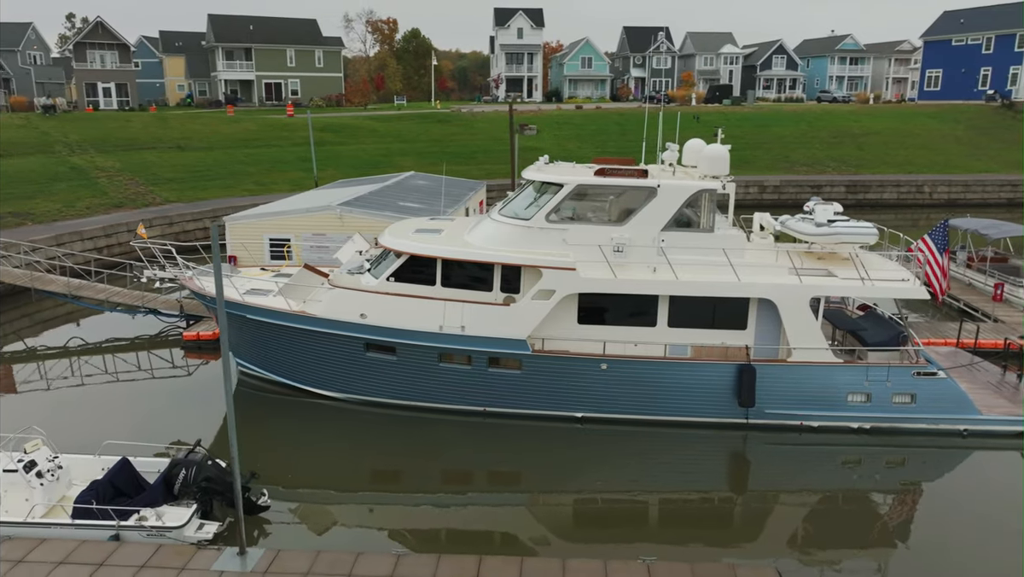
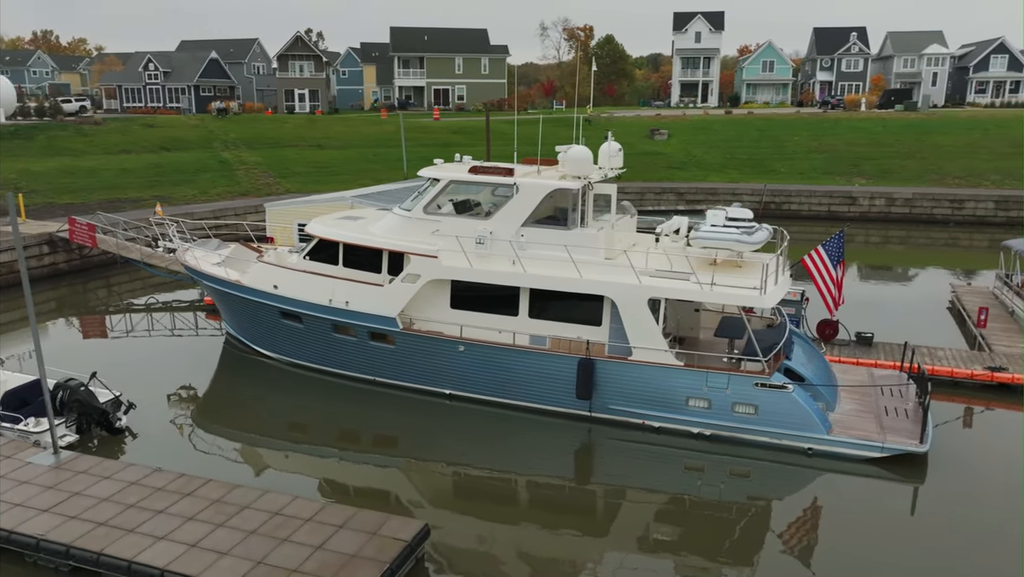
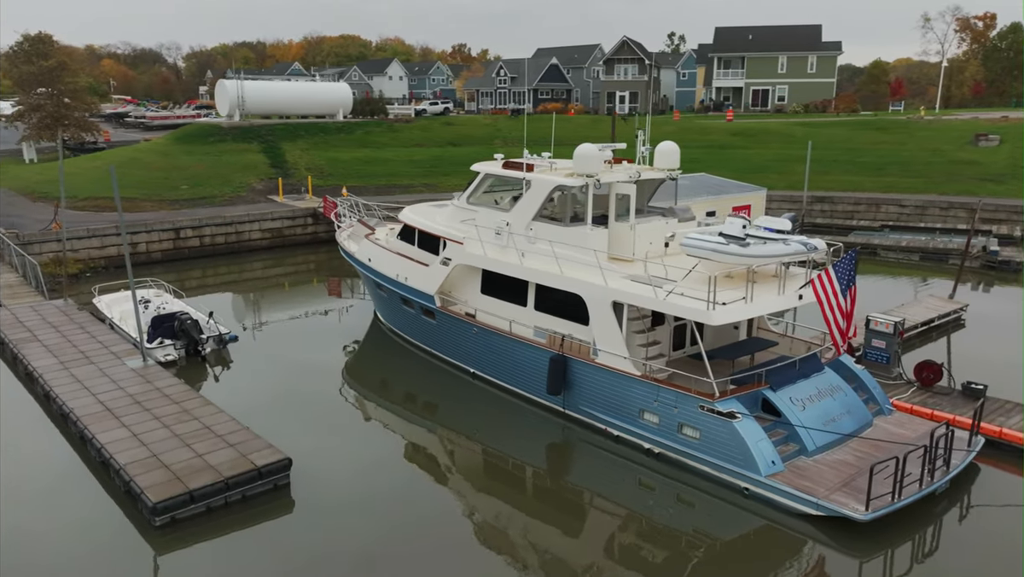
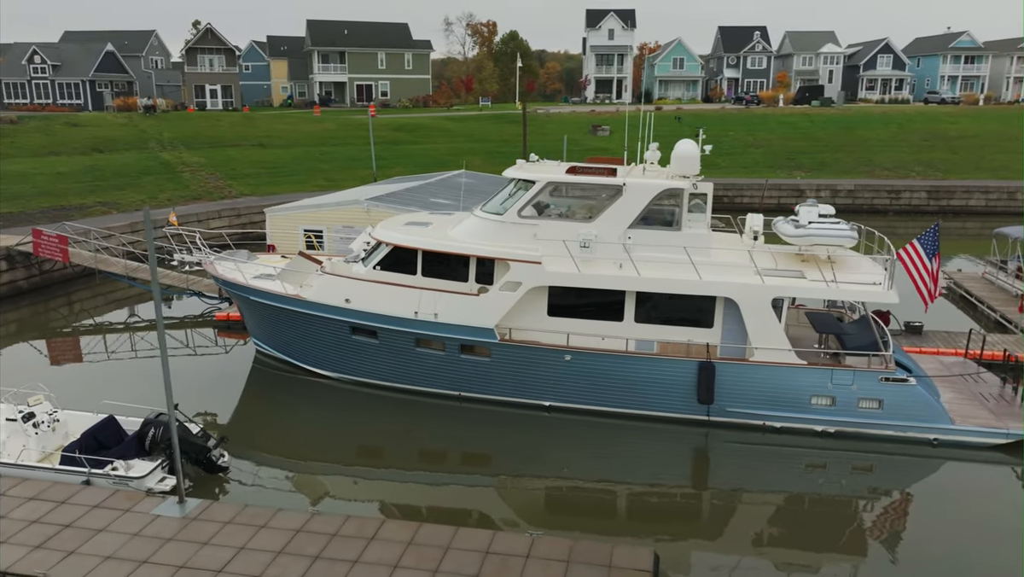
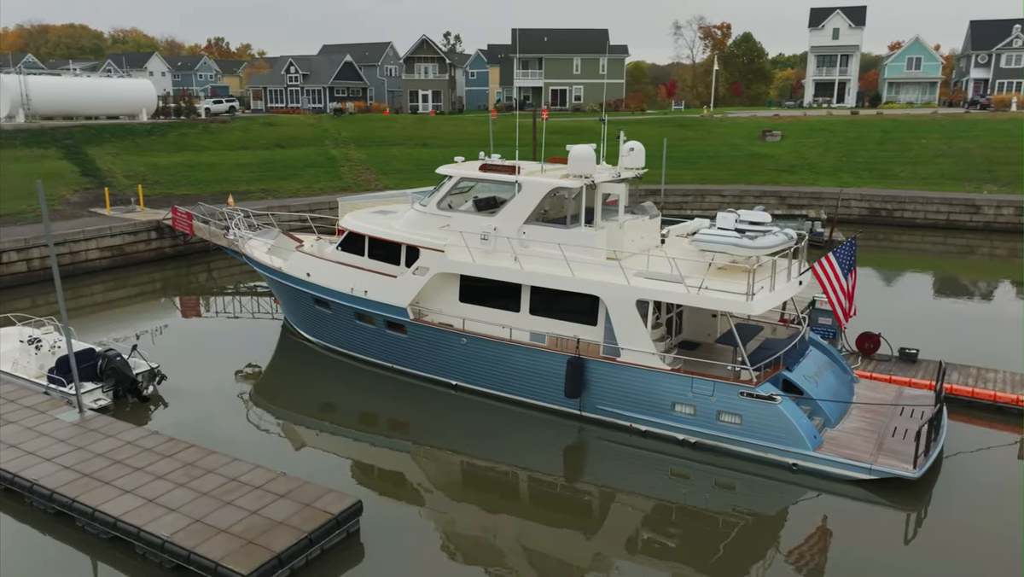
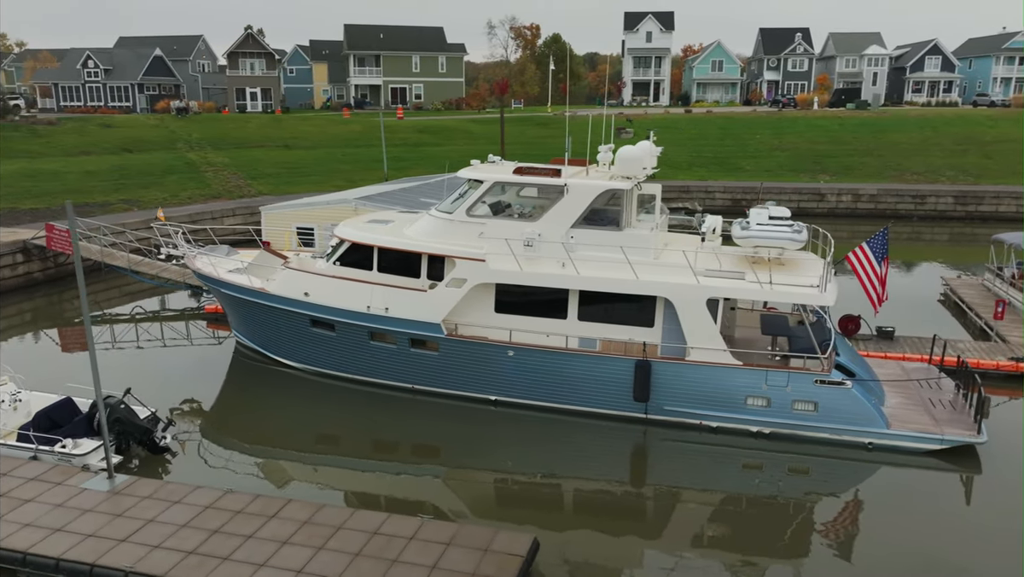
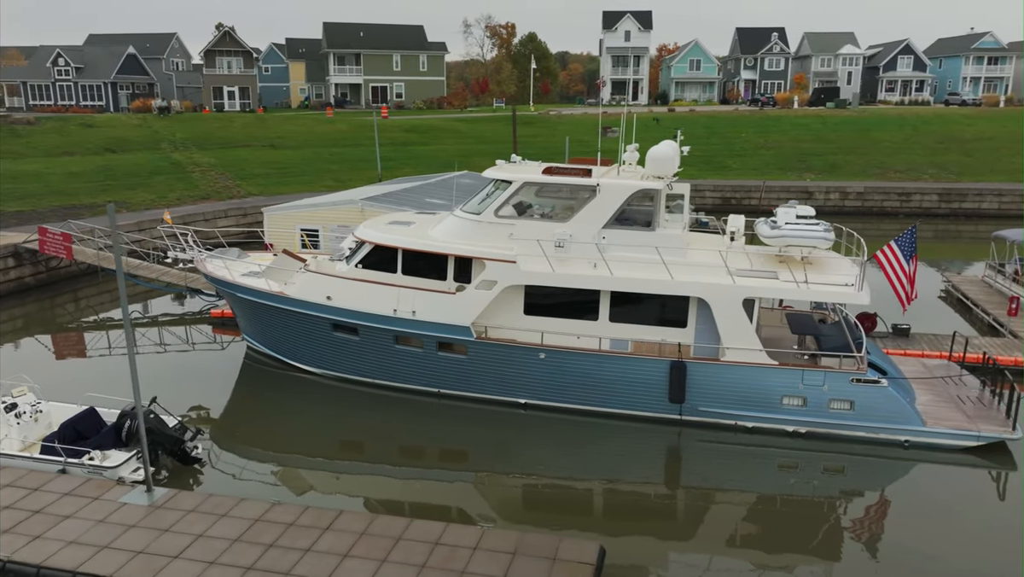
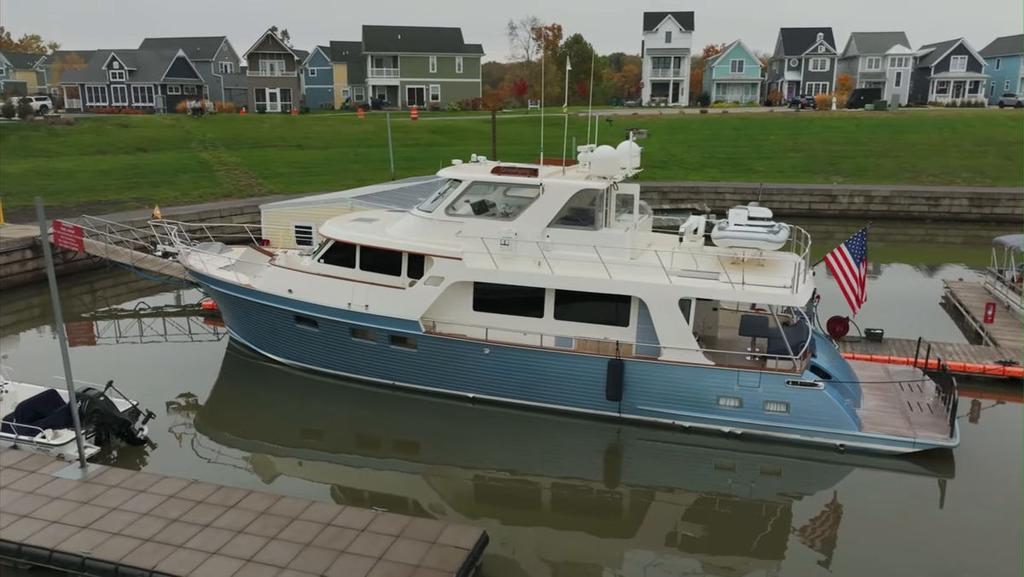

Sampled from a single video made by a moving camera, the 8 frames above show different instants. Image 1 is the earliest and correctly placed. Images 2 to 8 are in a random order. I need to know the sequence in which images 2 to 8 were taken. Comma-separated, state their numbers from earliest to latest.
4, 7, 6, 8, 2, 5, 3
